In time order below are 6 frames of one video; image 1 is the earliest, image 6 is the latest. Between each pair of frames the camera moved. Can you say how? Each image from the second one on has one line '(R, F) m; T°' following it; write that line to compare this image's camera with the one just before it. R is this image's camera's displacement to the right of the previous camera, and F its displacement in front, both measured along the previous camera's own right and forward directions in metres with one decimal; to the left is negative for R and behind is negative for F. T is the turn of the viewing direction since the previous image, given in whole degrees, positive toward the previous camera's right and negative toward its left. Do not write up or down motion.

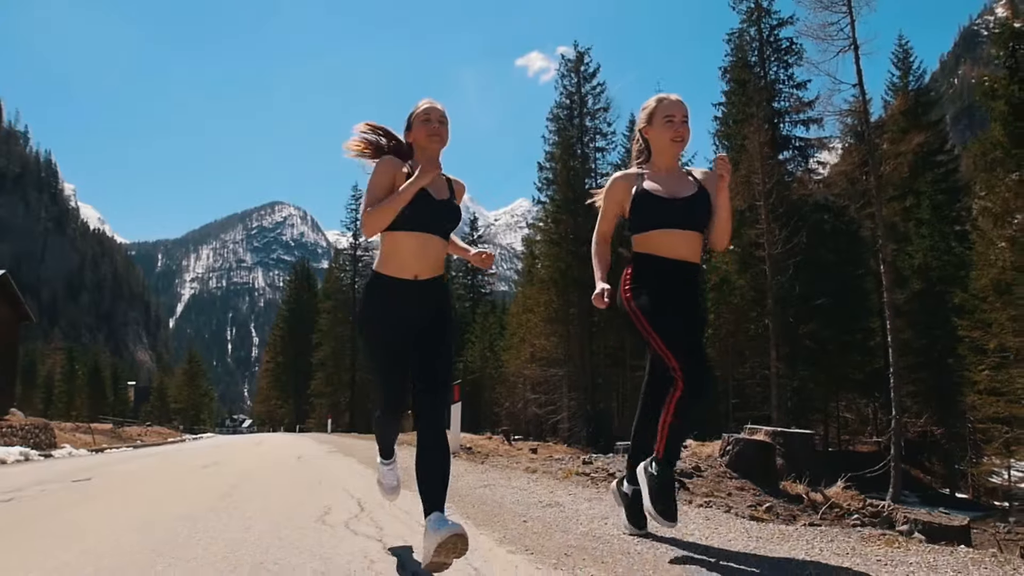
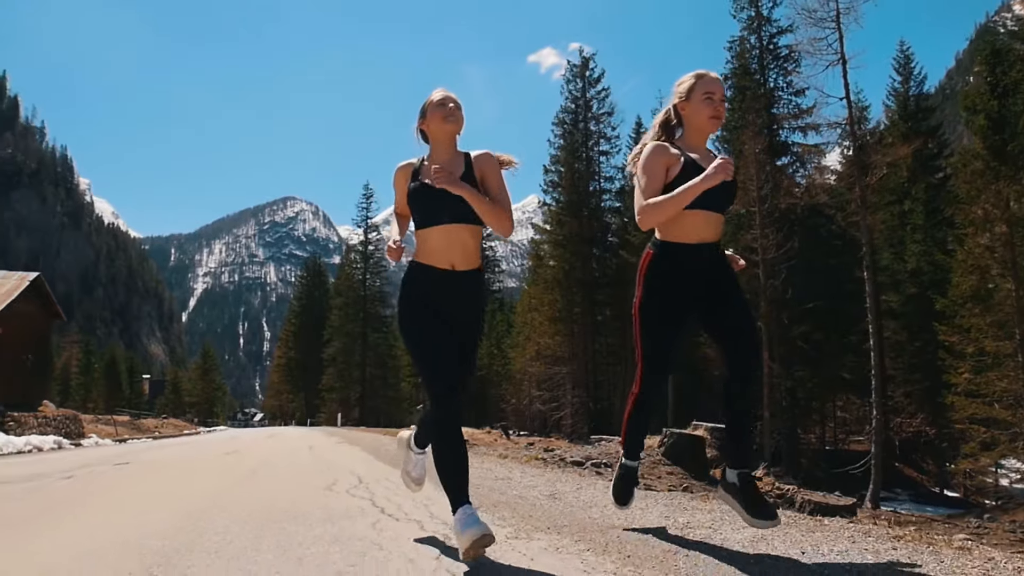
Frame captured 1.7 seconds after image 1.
(+0.2, -0.8) m; -1°
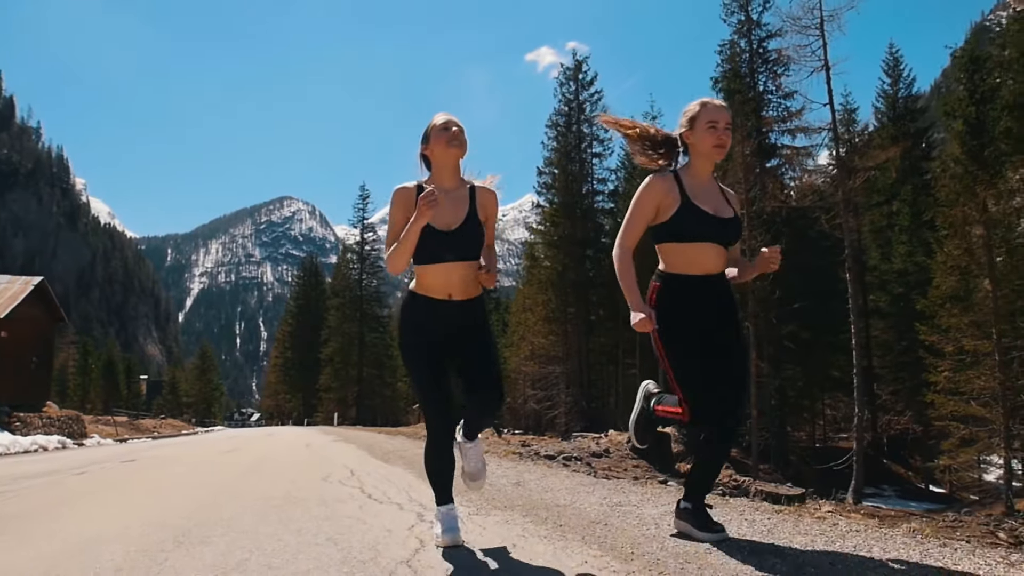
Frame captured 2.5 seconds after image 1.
(+0.1, -0.4) m; 0°
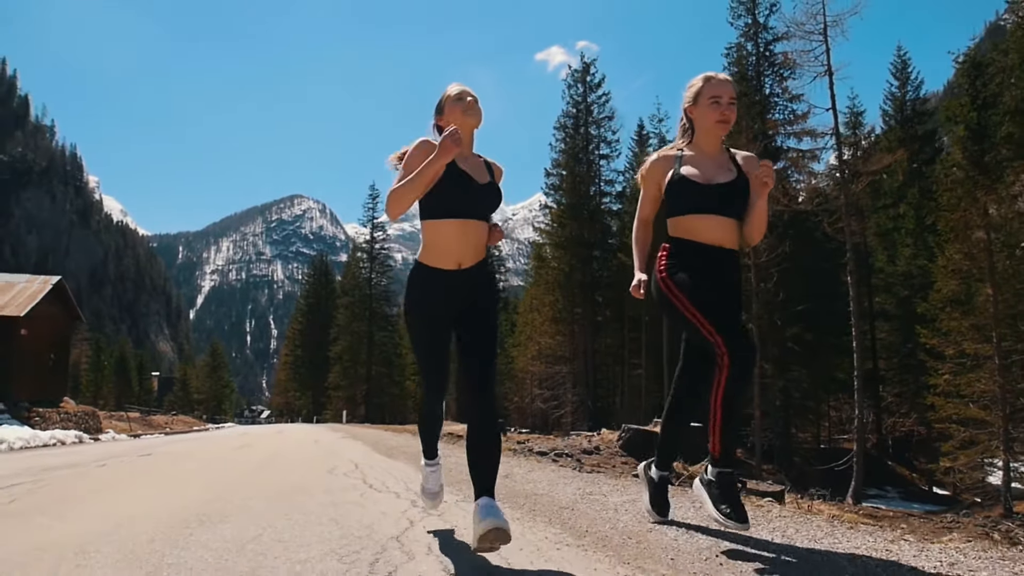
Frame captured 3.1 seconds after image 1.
(+0.1, -0.3) m; -1°
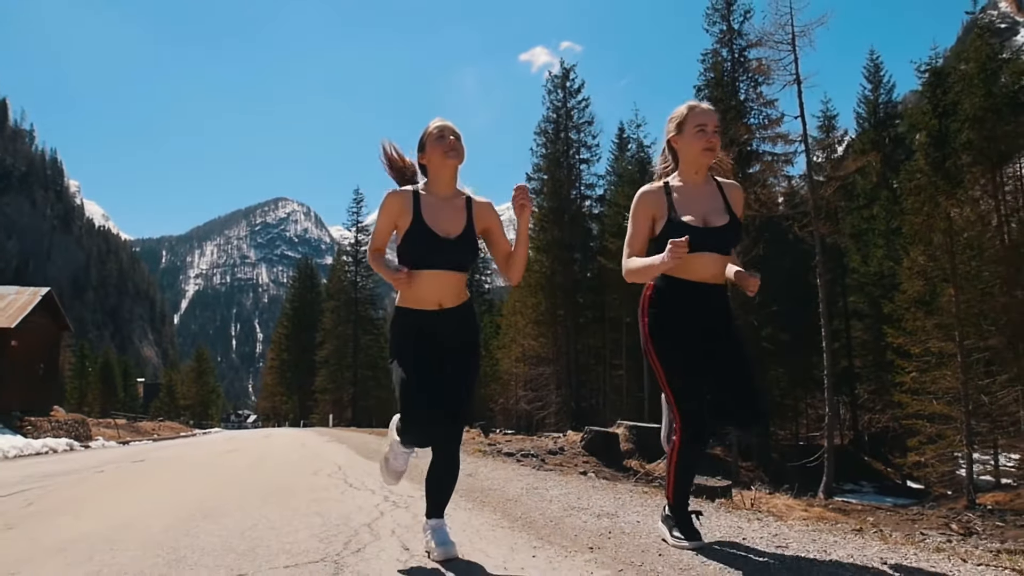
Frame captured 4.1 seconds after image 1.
(+0.1, -0.5) m; +1°
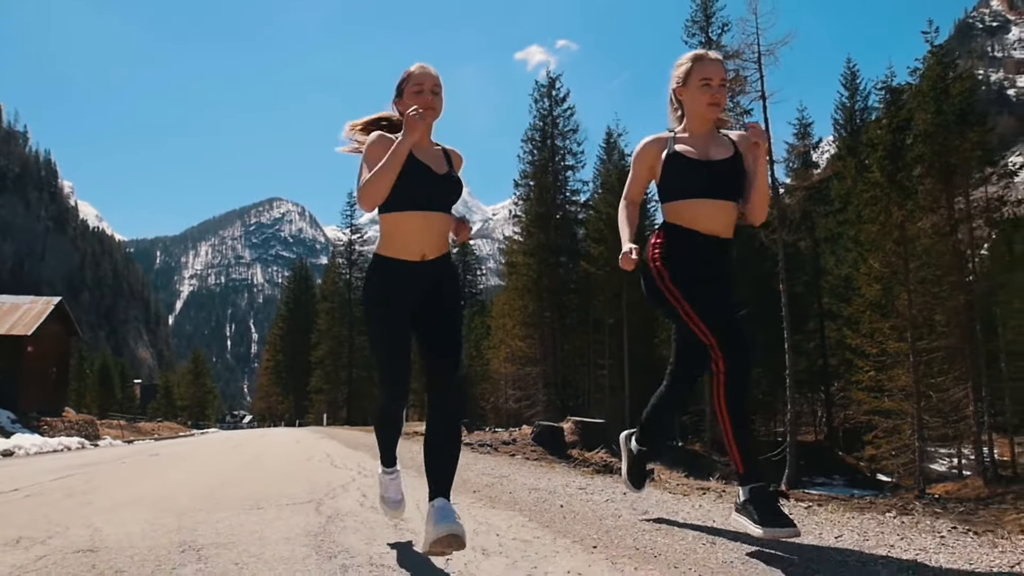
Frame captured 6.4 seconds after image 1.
(+0.3, -1.1) m; 0°
